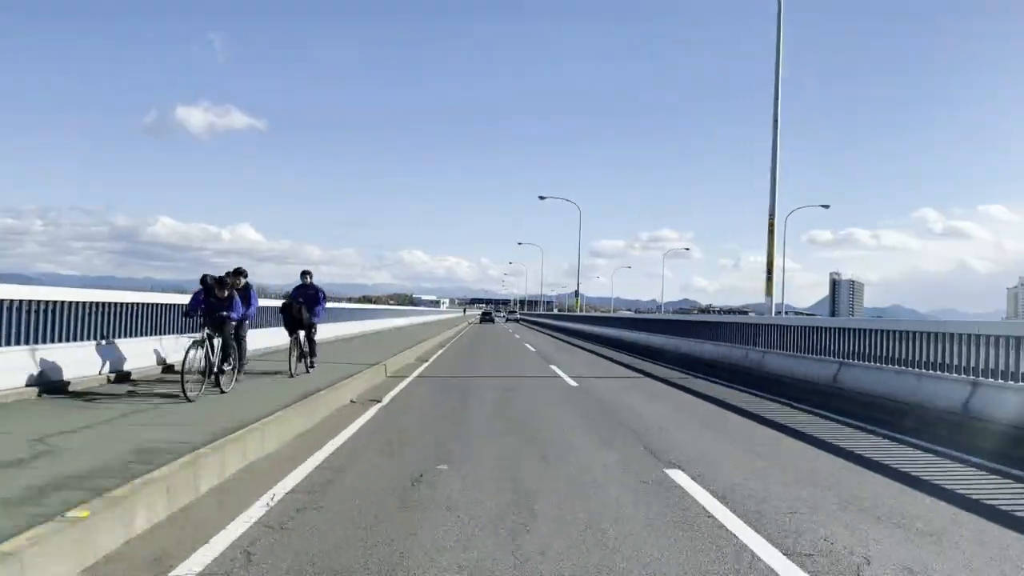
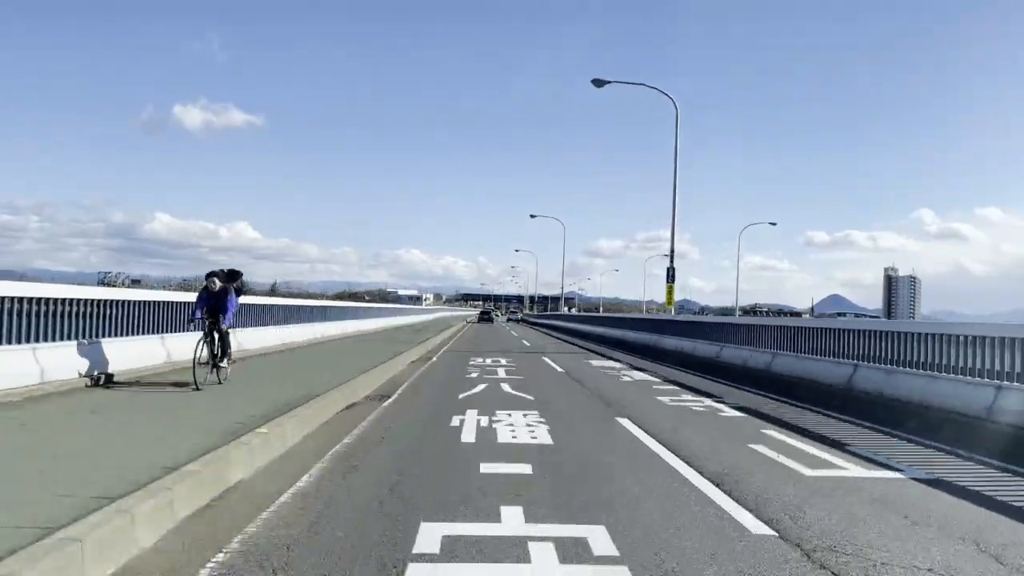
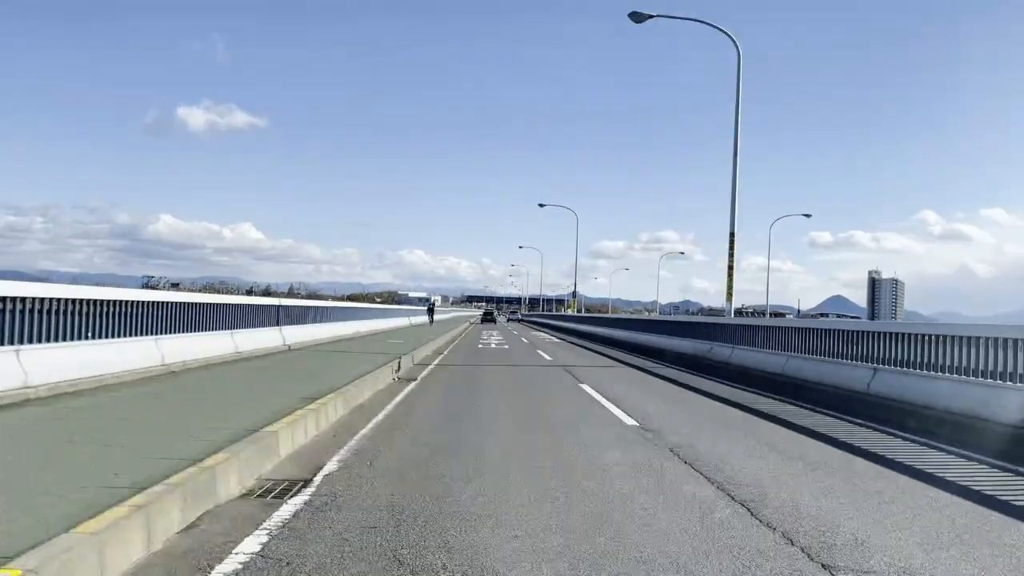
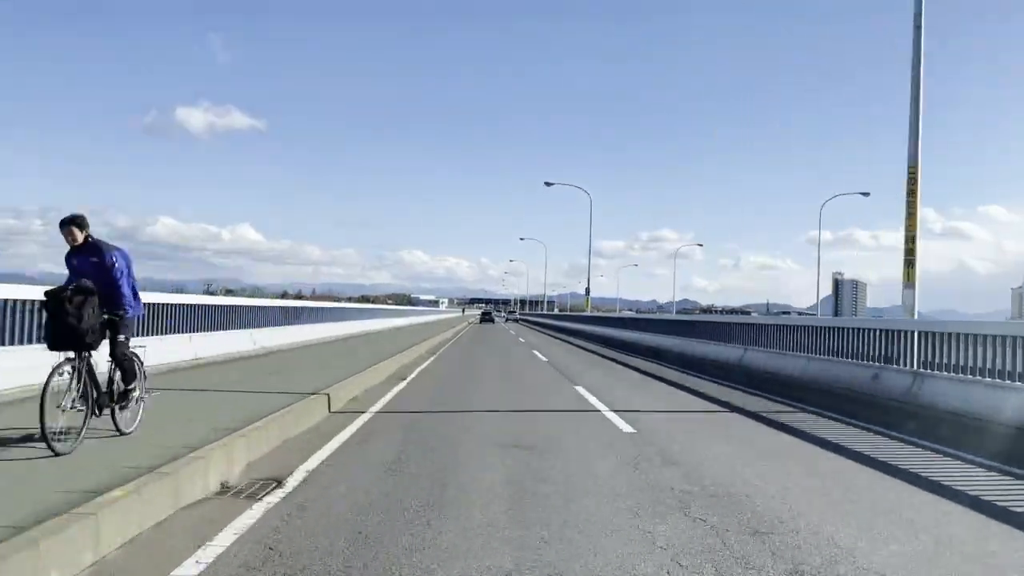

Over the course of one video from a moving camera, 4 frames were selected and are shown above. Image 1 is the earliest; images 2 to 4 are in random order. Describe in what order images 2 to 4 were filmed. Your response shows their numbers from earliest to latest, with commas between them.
4, 3, 2
